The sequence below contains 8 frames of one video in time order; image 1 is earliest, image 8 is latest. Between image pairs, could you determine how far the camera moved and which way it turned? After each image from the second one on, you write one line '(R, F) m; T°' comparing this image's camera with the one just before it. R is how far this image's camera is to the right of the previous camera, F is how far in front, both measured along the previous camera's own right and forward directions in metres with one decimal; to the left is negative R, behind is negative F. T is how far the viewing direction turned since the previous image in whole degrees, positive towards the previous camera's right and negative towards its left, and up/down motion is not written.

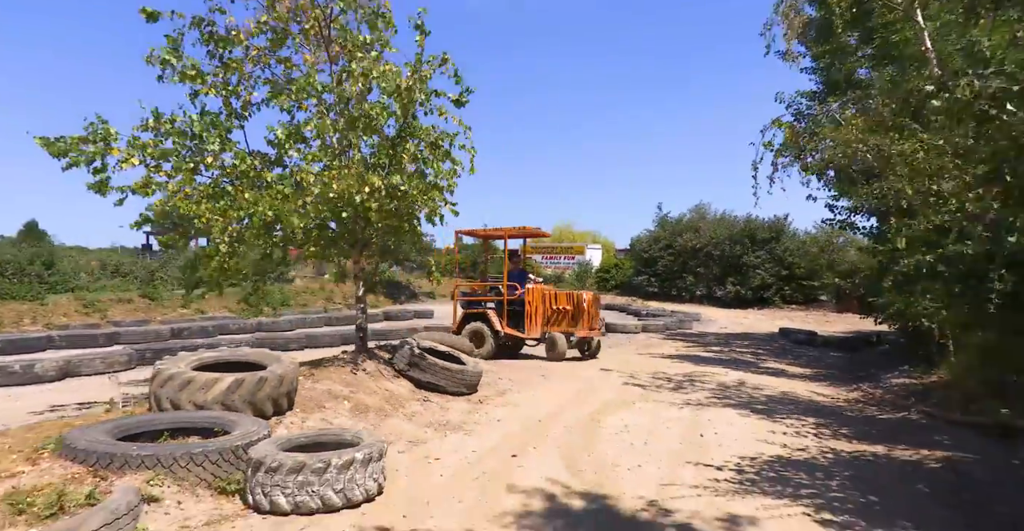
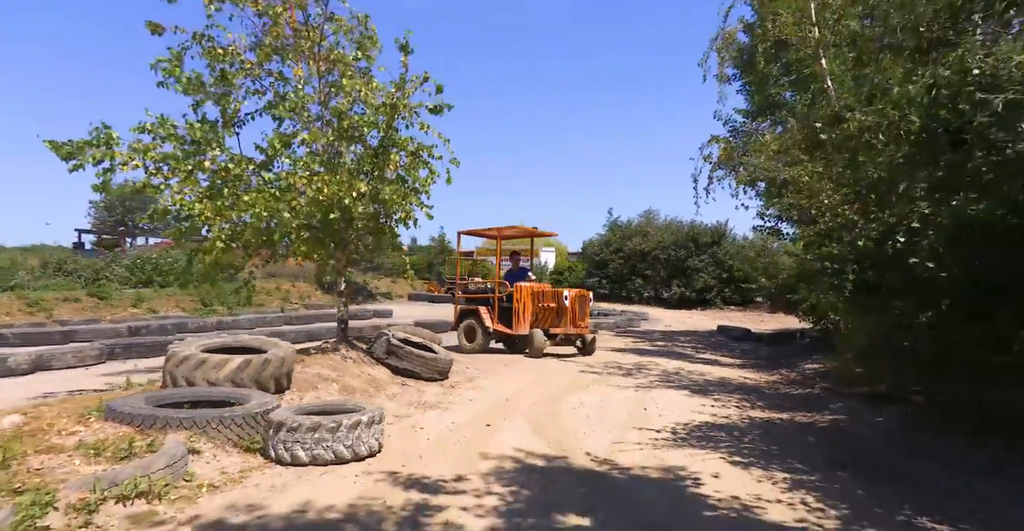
(-0.3, -1.2) m; +4°
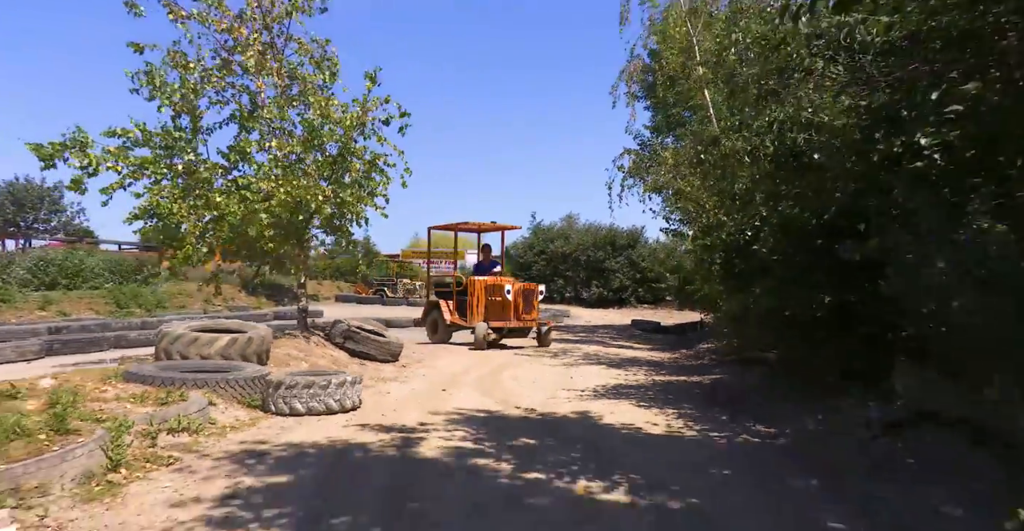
(-0.4, -1.6) m; +7°
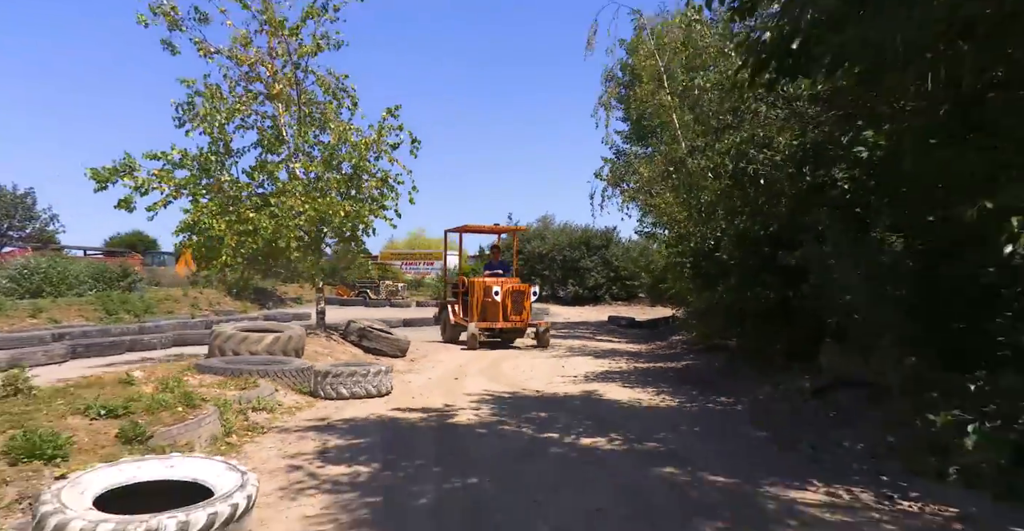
(-0.5, -1.6) m; +2°
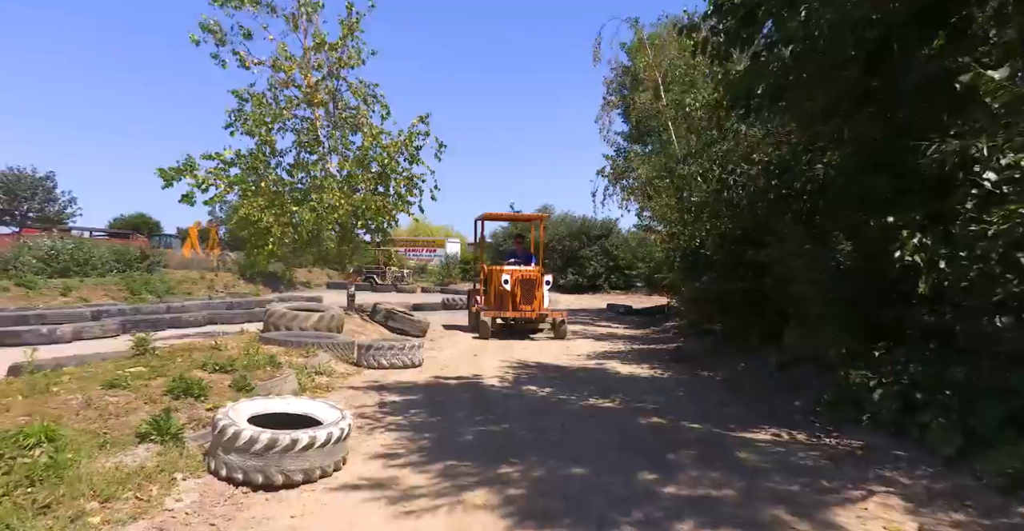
(-0.3, -1.6) m; 0°
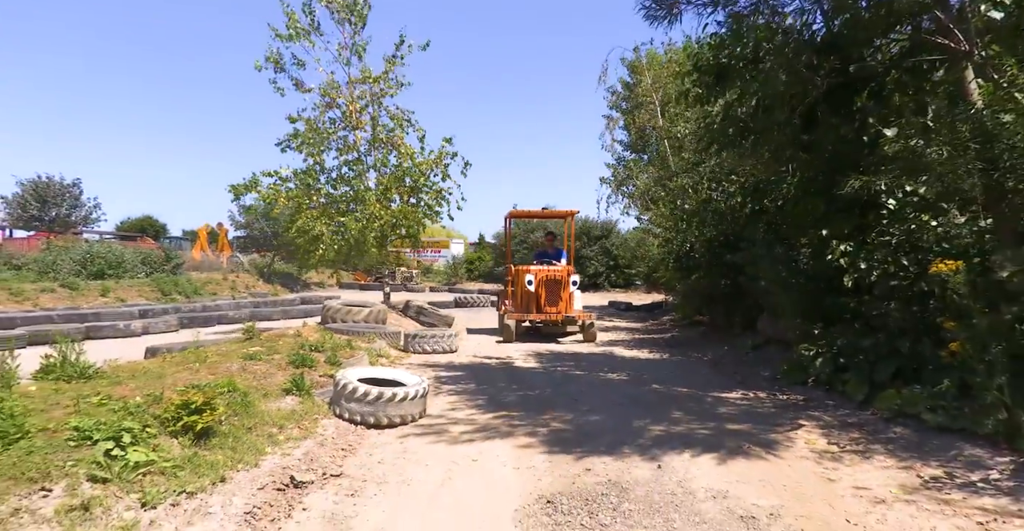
(-0.4, -2.1) m; 0°
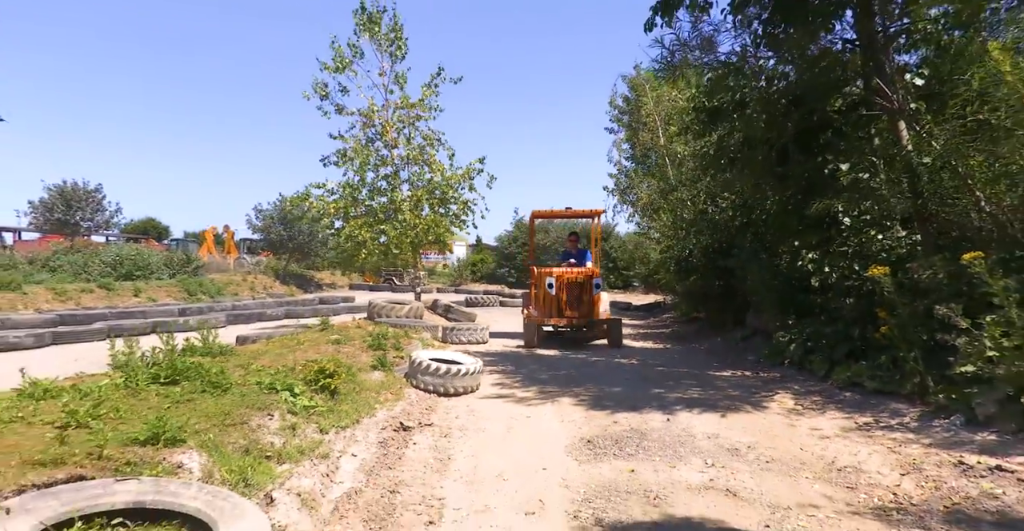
(-0.6, -2.0) m; 0°
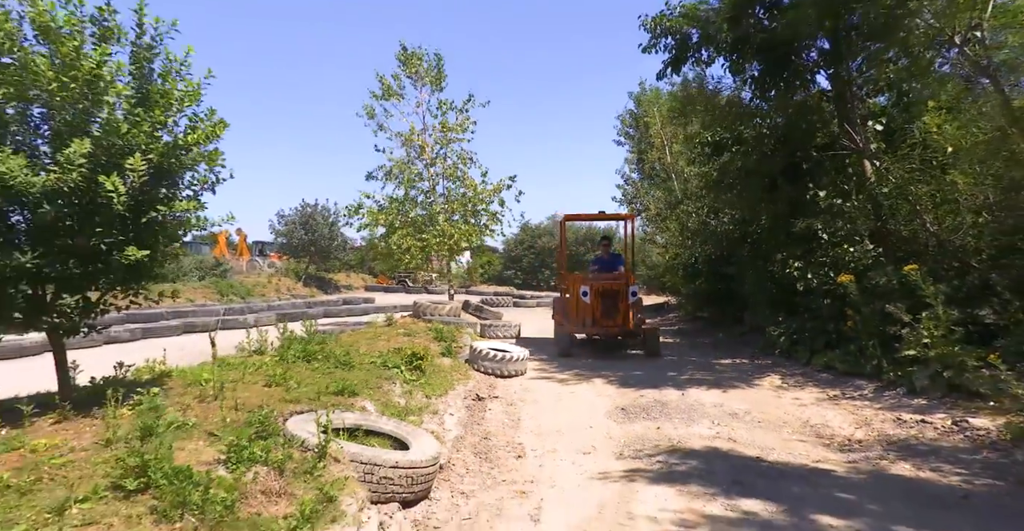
(-0.7, -2.2) m; 0°
